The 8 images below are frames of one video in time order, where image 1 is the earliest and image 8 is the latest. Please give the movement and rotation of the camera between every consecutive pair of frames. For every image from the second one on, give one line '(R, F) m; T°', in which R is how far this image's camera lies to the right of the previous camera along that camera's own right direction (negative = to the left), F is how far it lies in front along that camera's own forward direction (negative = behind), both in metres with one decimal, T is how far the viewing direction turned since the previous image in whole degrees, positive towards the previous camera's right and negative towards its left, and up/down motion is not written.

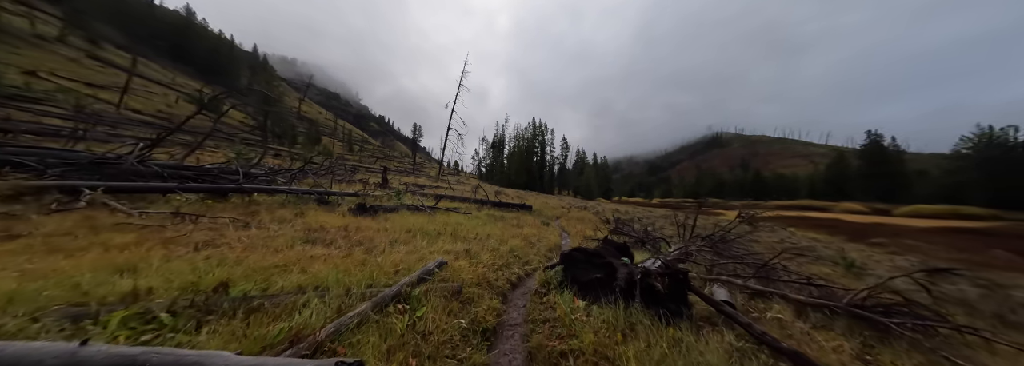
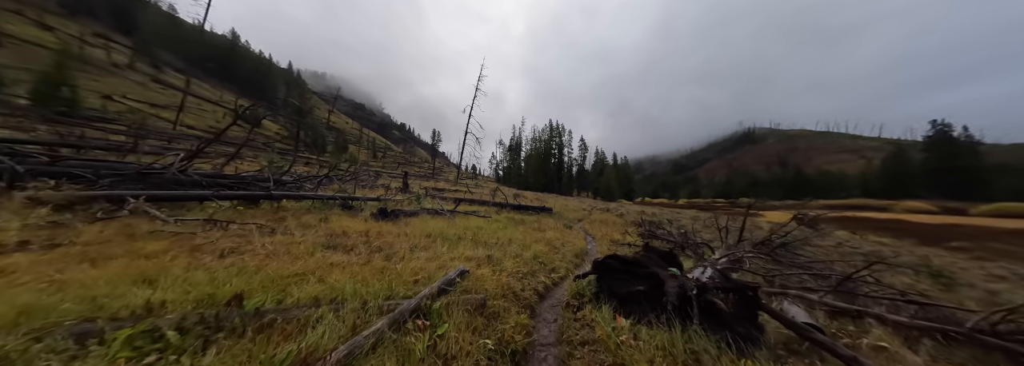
(-0.2, +0.4) m; -4°
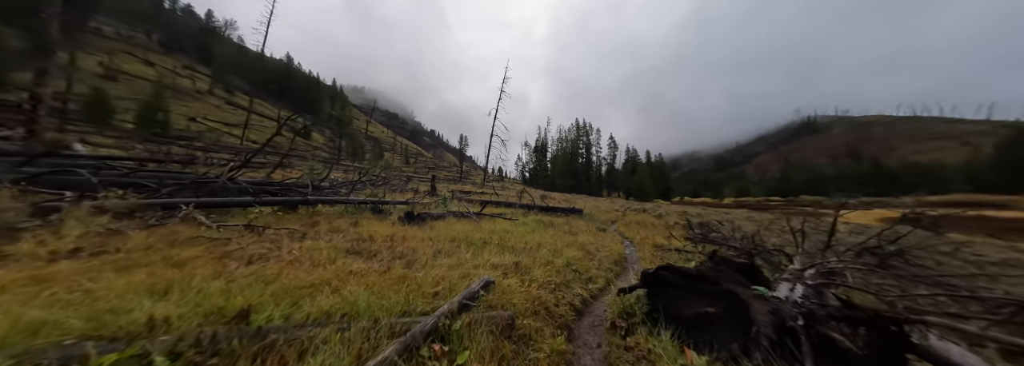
(-0.1, +0.5) m; -7°
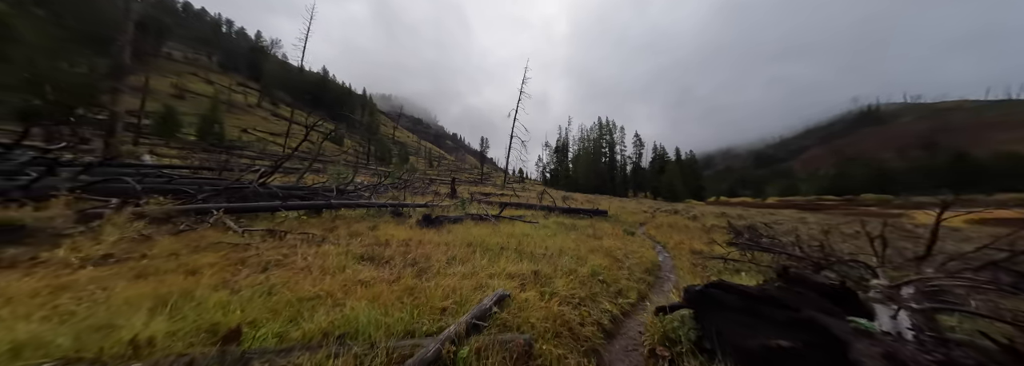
(+0.1, +0.4) m; -5°
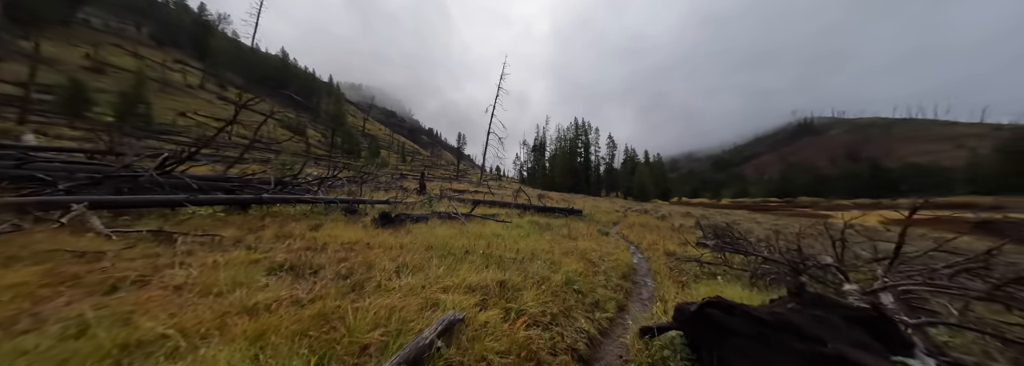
(+0.2, +0.7) m; +6°
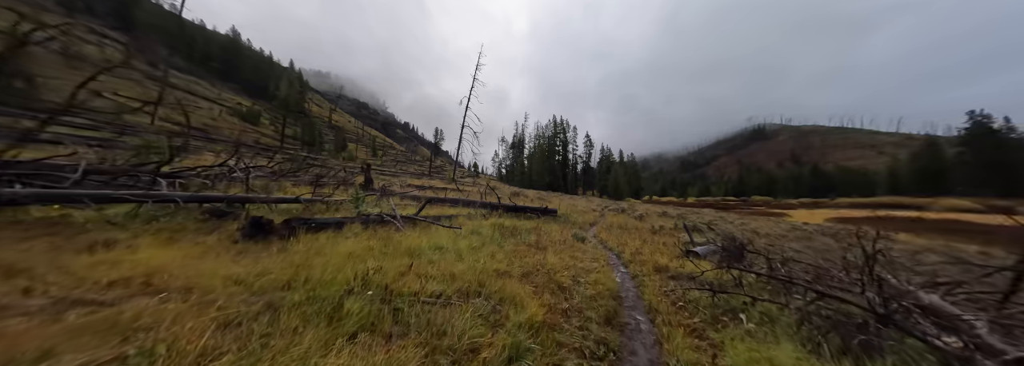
(+0.9, +2.1) m; +5°
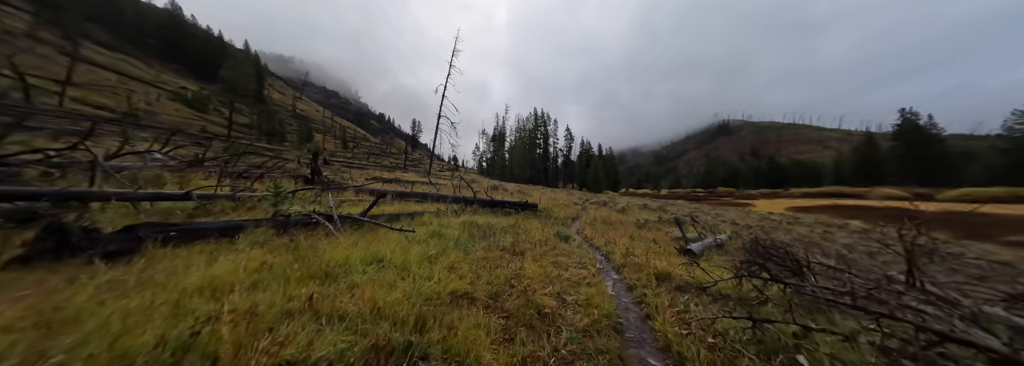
(+0.3, +1.4) m; +5°
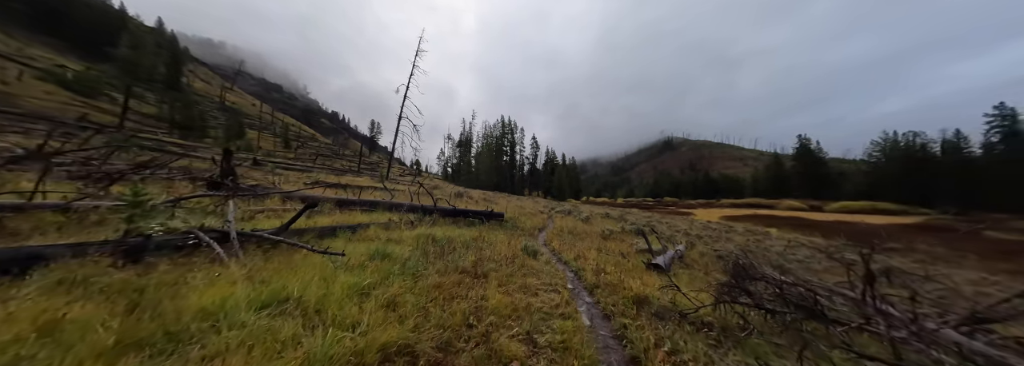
(+0.1, +0.8) m; +8°
